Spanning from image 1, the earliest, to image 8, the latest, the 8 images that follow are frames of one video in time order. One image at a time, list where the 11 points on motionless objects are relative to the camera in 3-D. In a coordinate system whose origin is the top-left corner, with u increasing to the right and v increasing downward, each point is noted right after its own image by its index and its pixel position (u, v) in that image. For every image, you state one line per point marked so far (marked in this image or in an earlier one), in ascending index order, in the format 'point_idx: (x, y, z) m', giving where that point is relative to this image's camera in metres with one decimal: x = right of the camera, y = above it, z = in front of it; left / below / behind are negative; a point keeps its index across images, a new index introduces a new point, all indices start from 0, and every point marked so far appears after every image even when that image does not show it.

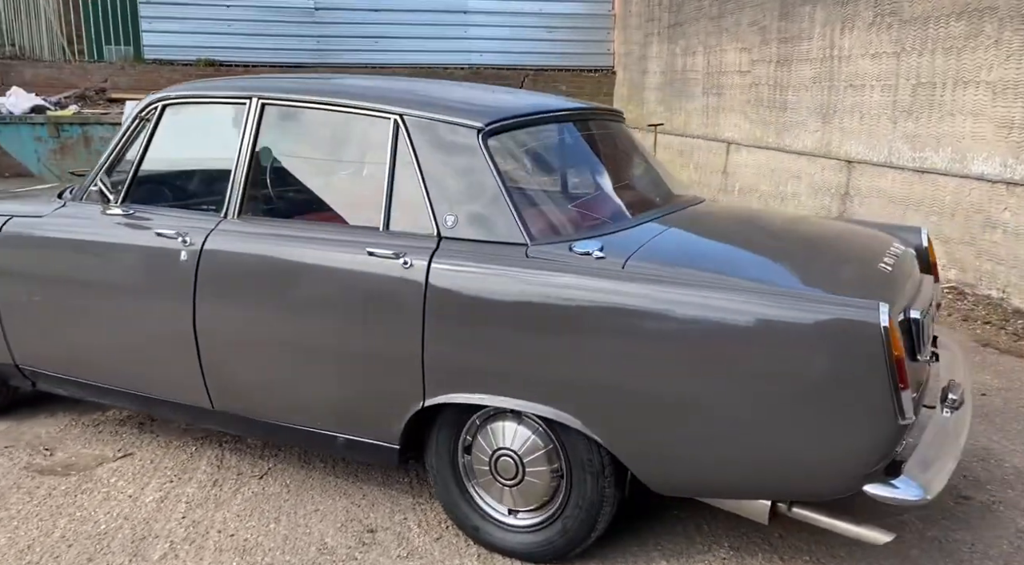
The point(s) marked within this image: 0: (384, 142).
0: (-0.5, +0.5, +2.9) m
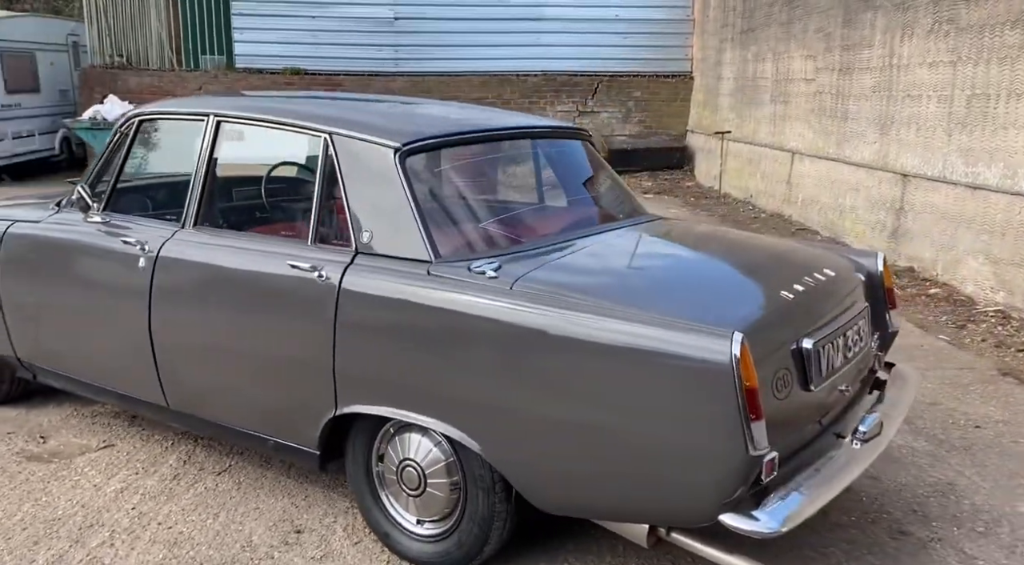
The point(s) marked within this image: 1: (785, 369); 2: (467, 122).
0: (-0.7, +0.5, +3.0) m
1: (+0.8, -0.2, +2.4) m
2: (-0.2, +0.7, +3.4) m
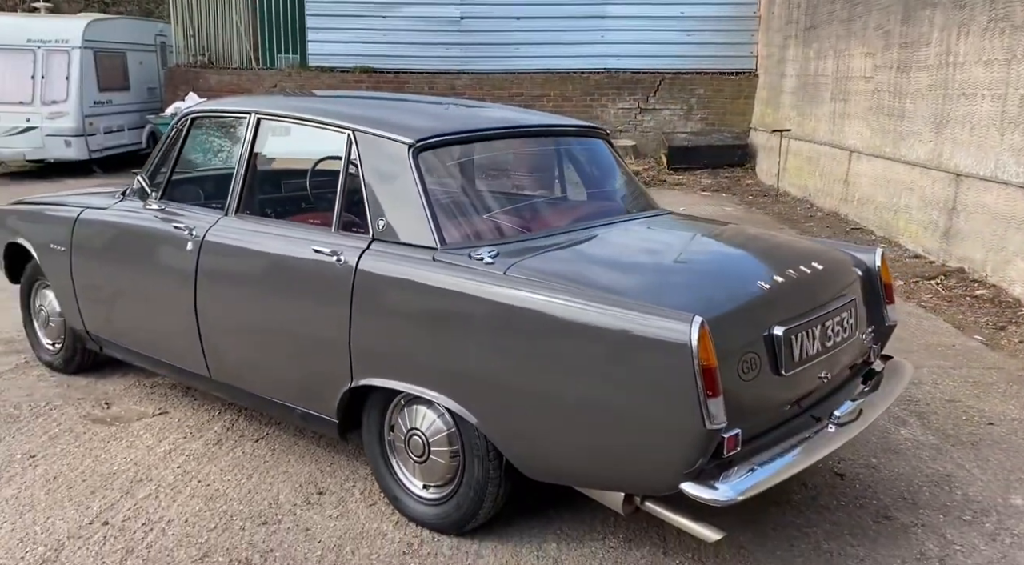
0: (-0.7, +0.5, +3.3) m
1: (+0.7, -0.2, +2.5) m
2: (-0.2, +0.7, +3.6) m
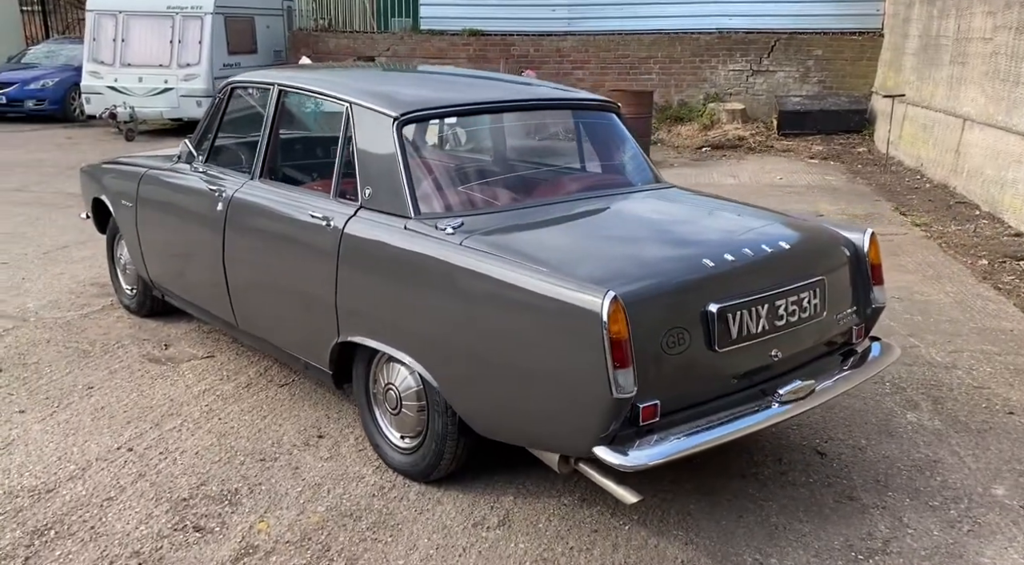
0: (-0.7, +0.7, +3.6) m
1: (+0.5, -0.1, +2.6) m
2: (-0.1, +0.9, +3.8) m
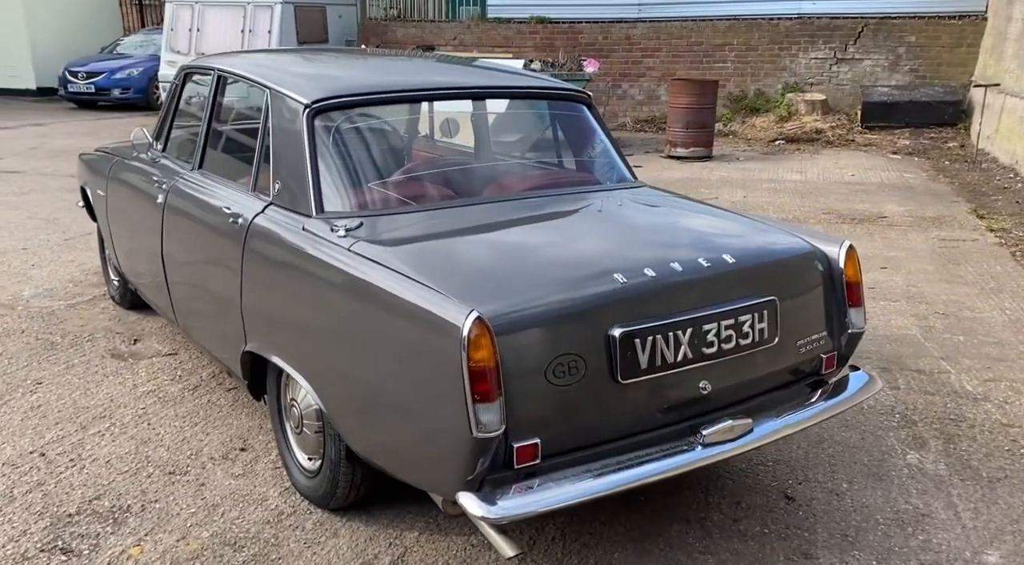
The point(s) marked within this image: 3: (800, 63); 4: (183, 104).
0: (-1.0, +0.7, +3.3) m
1: (+0.2, -0.2, +2.2) m
2: (-0.3, +0.8, +3.4) m
3: (+4.9, +3.8, +14.2) m
4: (-1.6, +0.9, +4.1) m
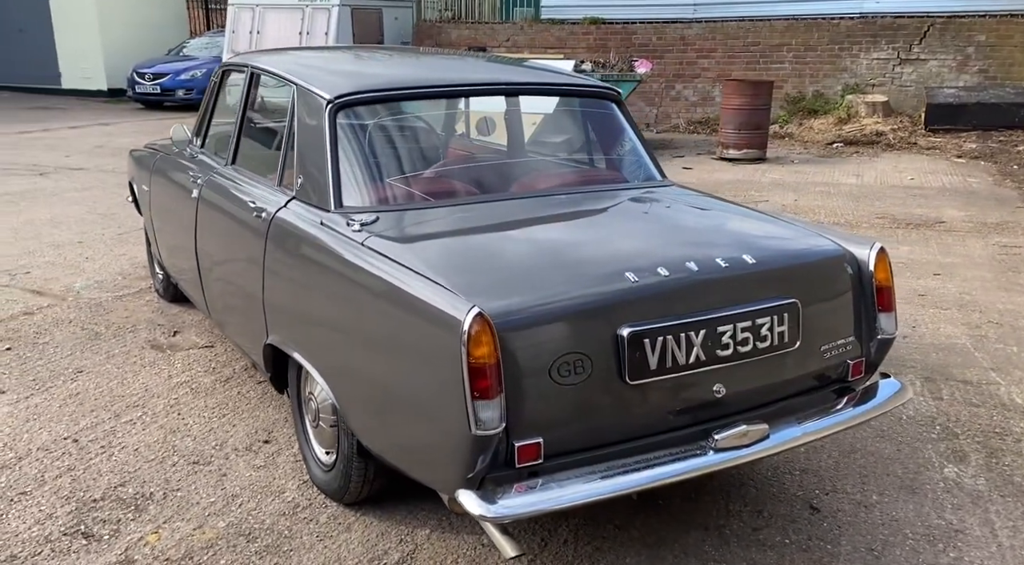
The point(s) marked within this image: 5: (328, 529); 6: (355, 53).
0: (-0.8, +0.7, +3.3) m
1: (+0.2, -0.2, +2.2) m
2: (-0.2, +0.9, +3.4) m
3: (+5.8, +3.6, +13.8) m
4: (-1.4, +0.9, +4.1) m
5: (-0.6, -0.8, +2.8) m
6: (-0.7, +1.1, +3.9) m
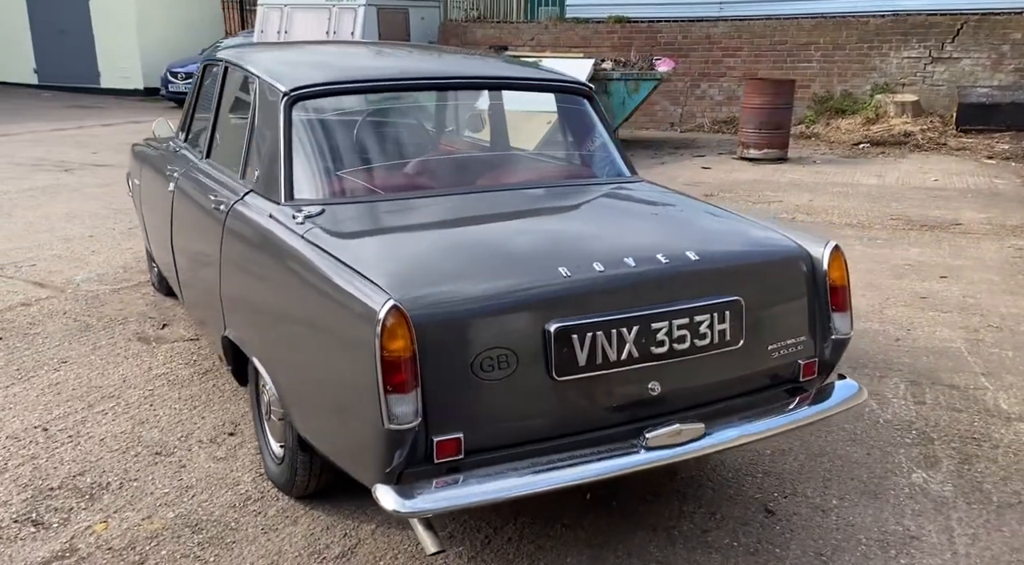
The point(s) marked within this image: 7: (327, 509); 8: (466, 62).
0: (-1.0, +0.7, +3.3) m
1: (0.0, -0.2, +2.1) m
2: (-0.4, +0.9, +3.4) m
3: (+6.2, +3.6, +13.5) m
4: (-1.5, +0.9, +4.2) m
5: (-0.8, -0.8, +2.8) m
6: (-0.9, +1.1, +3.9) m
7: (-0.6, -0.8, +2.8) m
8: (-0.2, +1.0, +3.6) m
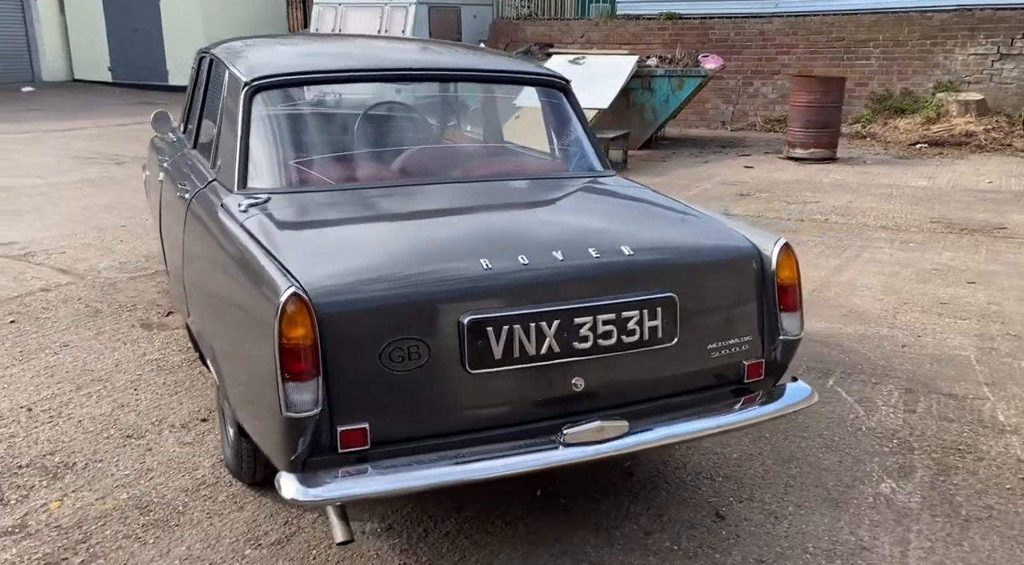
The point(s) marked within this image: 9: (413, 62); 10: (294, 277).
0: (-1.1, +0.8, +3.4) m
1: (-0.2, -0.1, +2.1) m
2: (-0.5, +0.9, +3.4) m
3: (+6.9, +3.5, +13.0) m
4: (-1.6, +1.0, +4.3) m
5: (-1.0, -0.8, +2.8) m
6: (-0.9, +1.2, +3.9) m
7: (-0.8, -0.7, +2.8) m
8: (-0.3, +1.0, +3.6) m
9: (-0.4, +0.9, +3.4) m
10: (-0.5, 0.0, +2.1) m
